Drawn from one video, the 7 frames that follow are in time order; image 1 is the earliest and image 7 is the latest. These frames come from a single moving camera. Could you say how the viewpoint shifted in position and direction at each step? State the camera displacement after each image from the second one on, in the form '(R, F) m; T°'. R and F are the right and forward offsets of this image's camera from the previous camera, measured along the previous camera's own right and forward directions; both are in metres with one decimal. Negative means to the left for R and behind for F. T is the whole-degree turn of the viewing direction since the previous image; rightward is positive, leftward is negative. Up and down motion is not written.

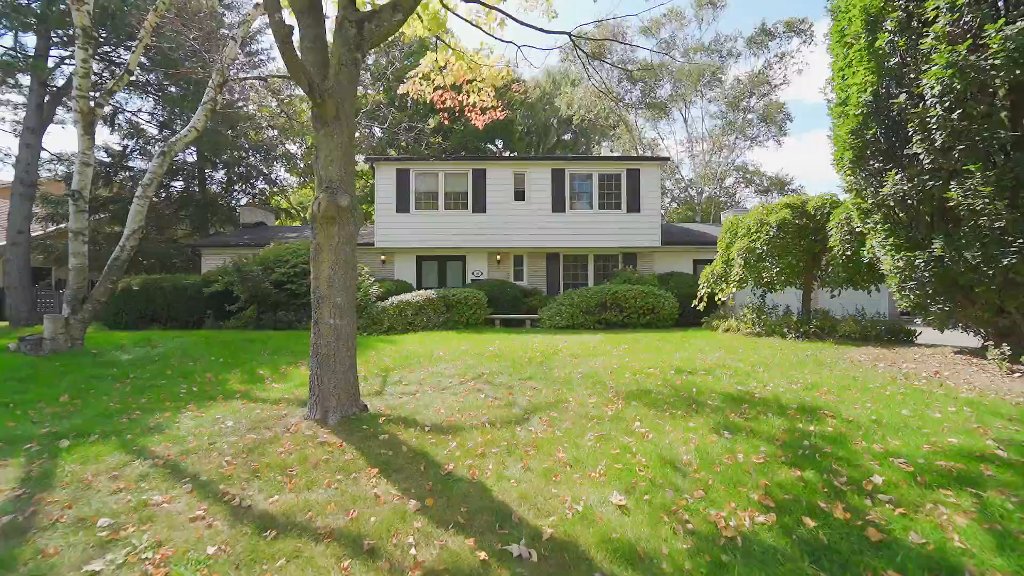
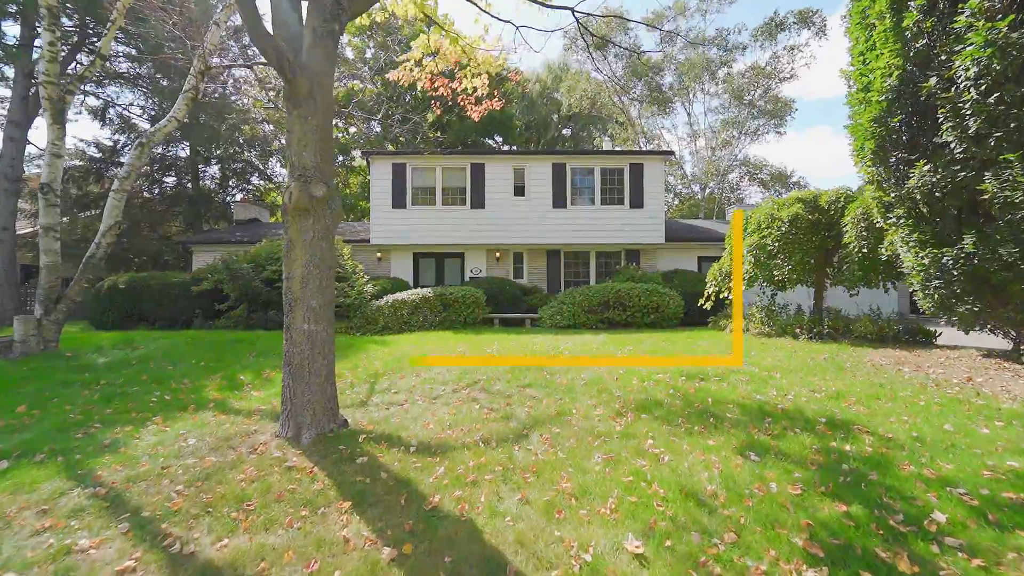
(0.0, +0.5) m; 0°
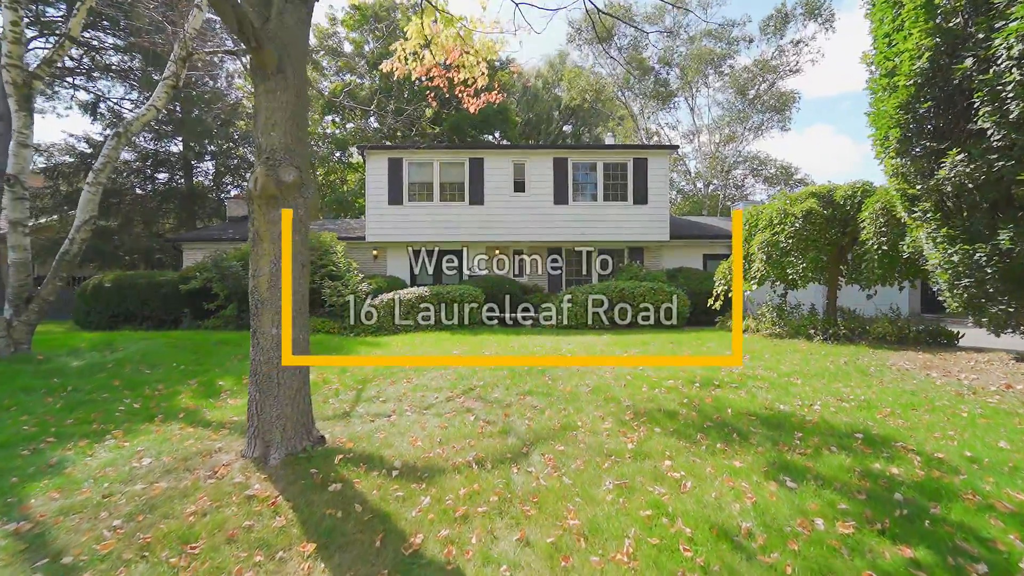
(0.0, +0.5) m; 0°
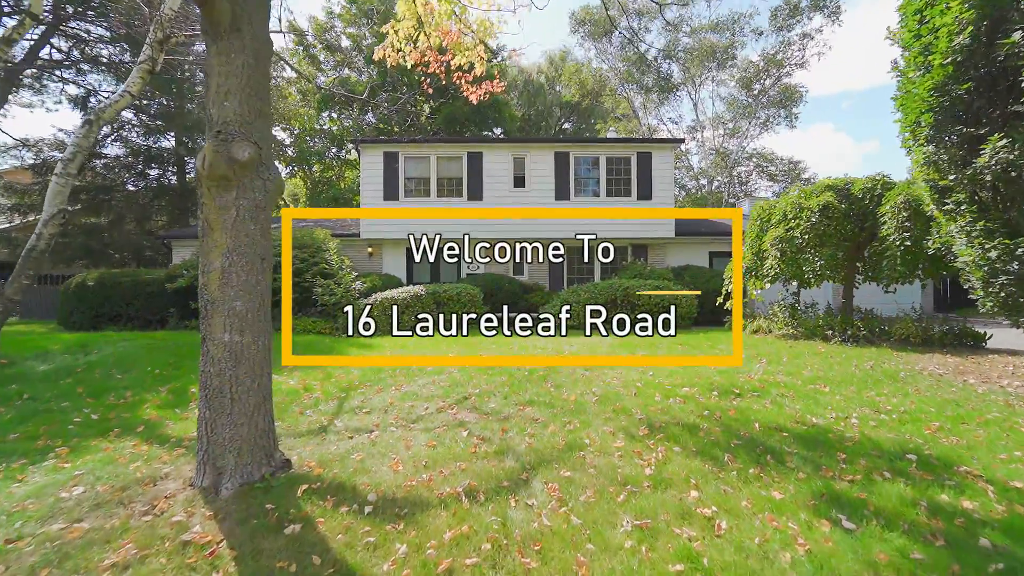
(0.0, +0.5) m; 0°
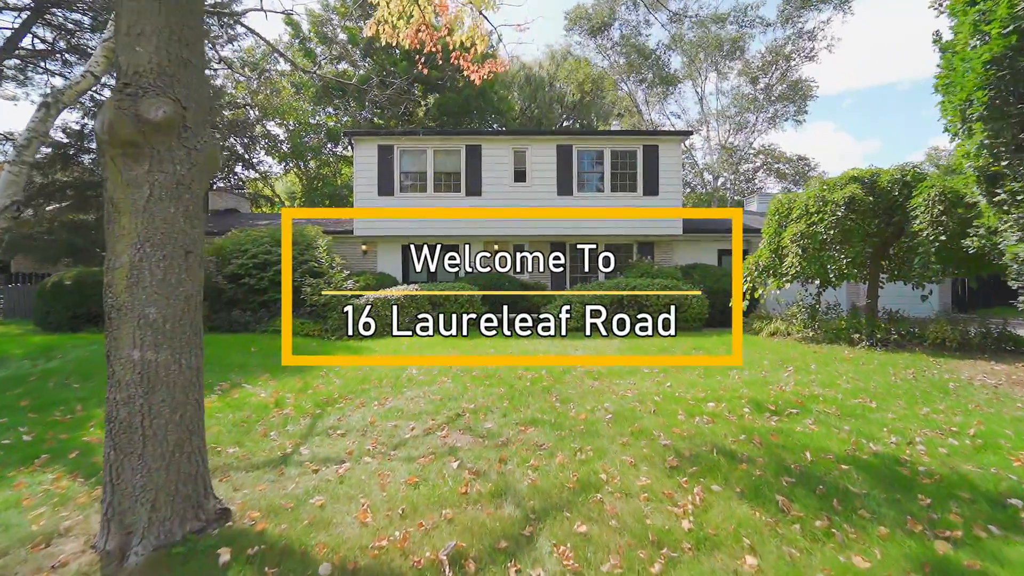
(0.0, +0.7) m; 0°
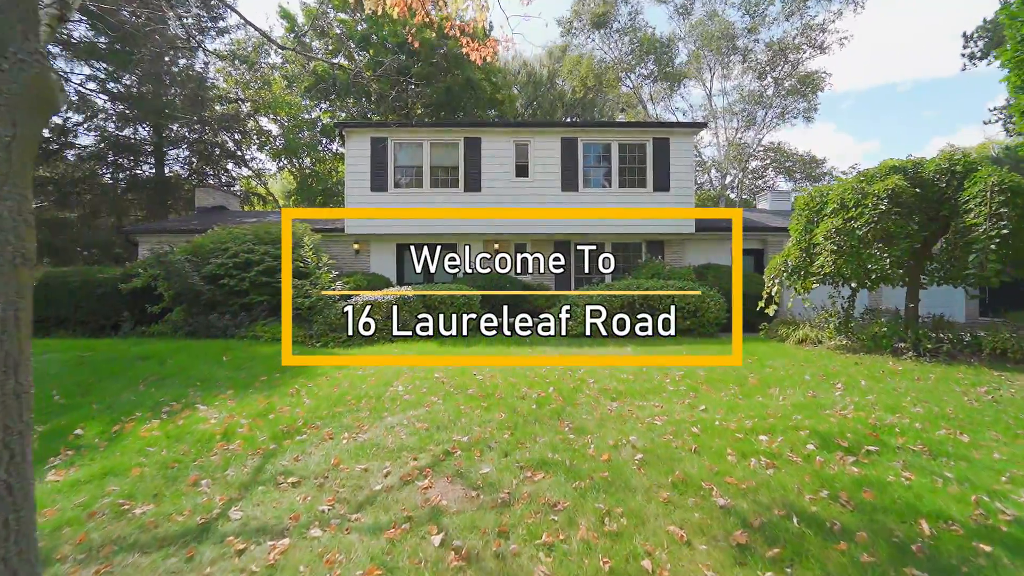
(0.0, +0.9) m; 0°
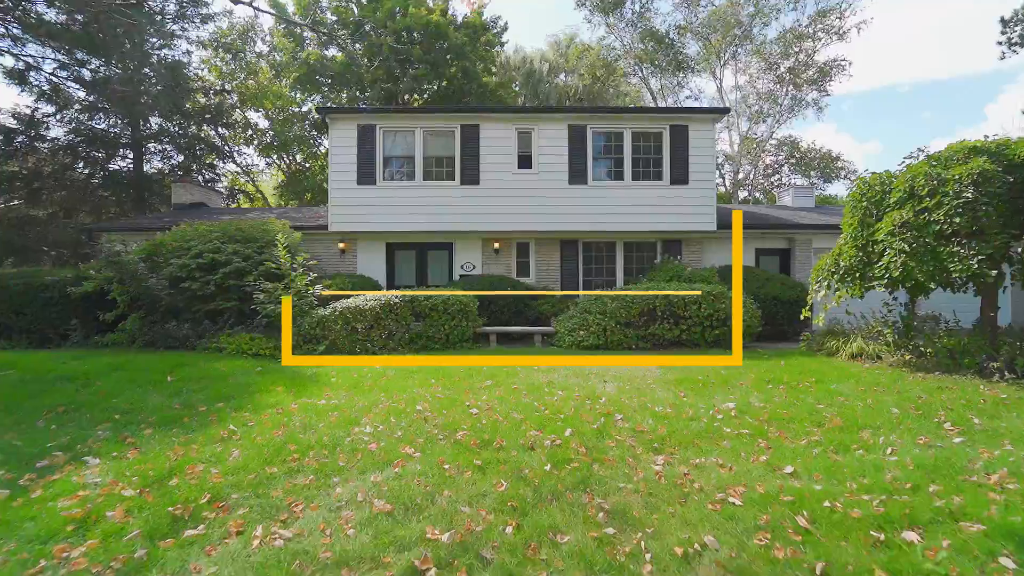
(0.0, +1.4) m; 0°
